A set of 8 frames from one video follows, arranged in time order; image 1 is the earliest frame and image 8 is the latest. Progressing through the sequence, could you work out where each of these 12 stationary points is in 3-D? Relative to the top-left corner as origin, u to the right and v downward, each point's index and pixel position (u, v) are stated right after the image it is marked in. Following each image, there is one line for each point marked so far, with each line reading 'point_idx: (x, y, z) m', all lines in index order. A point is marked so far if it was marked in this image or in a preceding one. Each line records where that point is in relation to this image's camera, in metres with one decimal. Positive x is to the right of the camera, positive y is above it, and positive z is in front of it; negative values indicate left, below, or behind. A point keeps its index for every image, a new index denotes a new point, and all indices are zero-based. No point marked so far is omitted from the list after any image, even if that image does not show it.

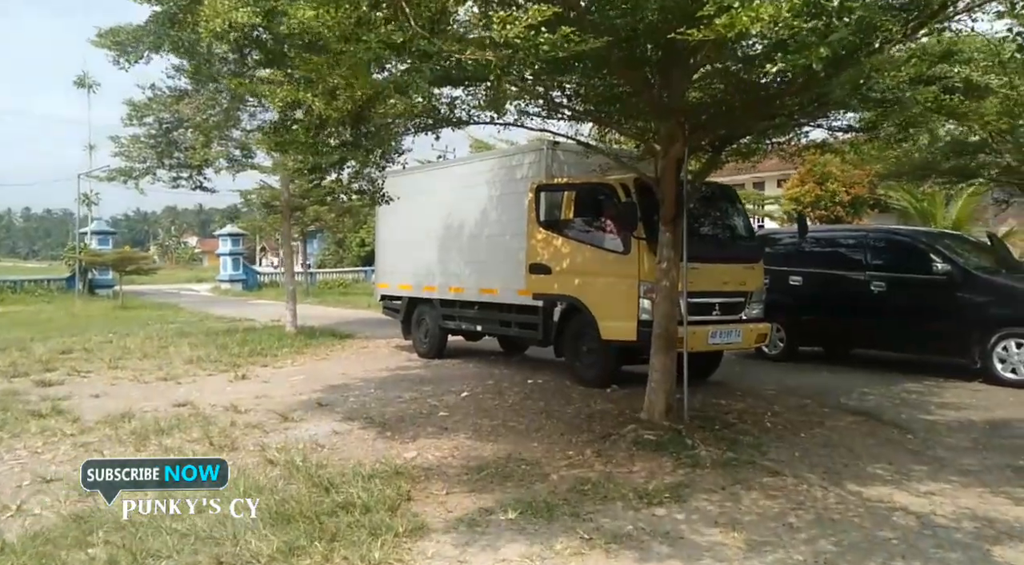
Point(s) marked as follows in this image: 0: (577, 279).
0: (+0.7, 0.0, +7.7) m
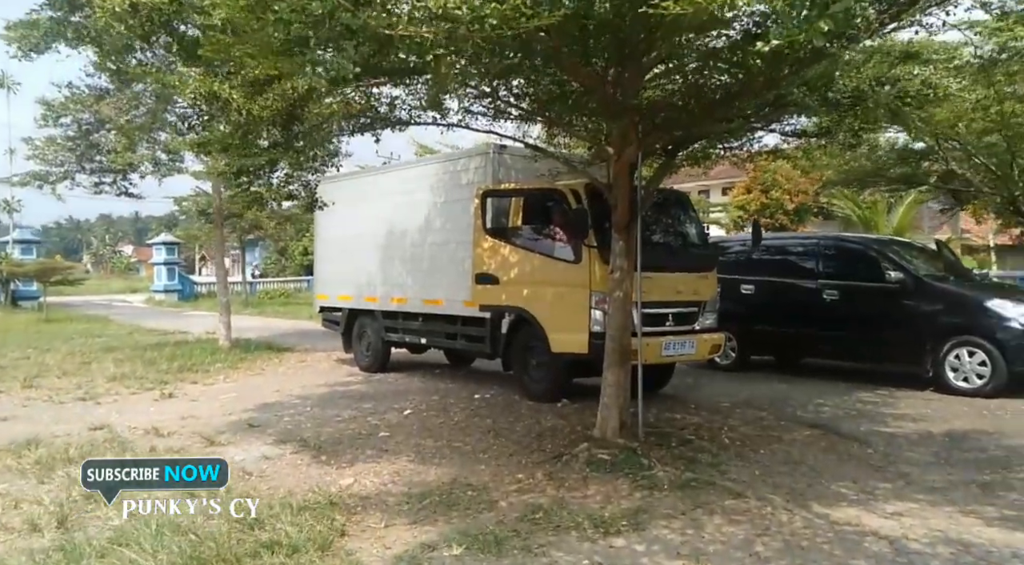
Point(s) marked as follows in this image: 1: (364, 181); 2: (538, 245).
0: (+0.1, -0.1, +7.3) m
1: (-1.9, +1.3, +9.6) m
2: (+0.3, +0.4, +7.3) m
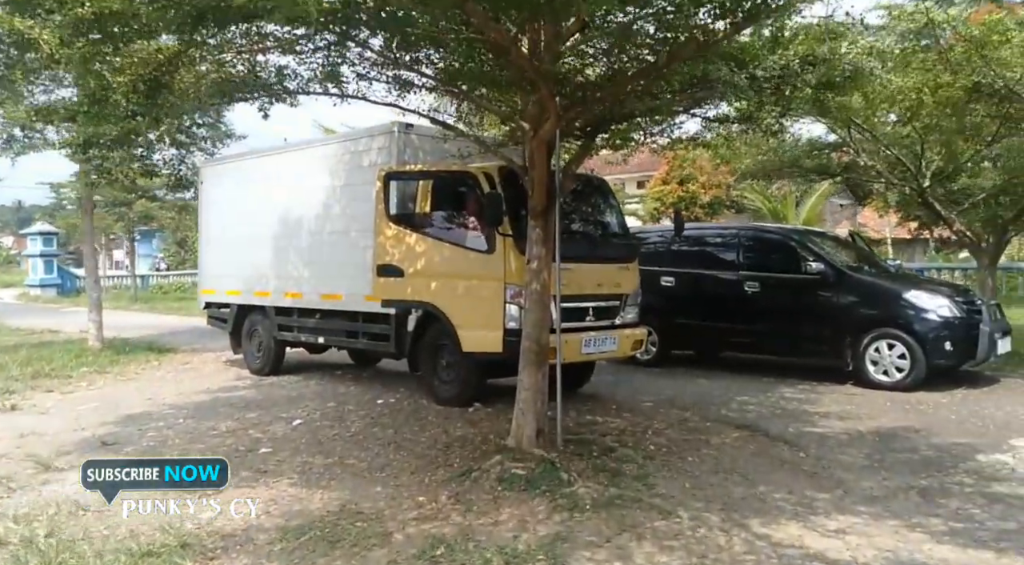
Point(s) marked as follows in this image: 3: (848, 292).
0: (-0.7, 0.0, +6.6) m
1: (-3.0, +1.4, +8.6) m
2: (-0.6, +0.4, +6.5) m
3: (+3.8, -0.1, +8.5) m
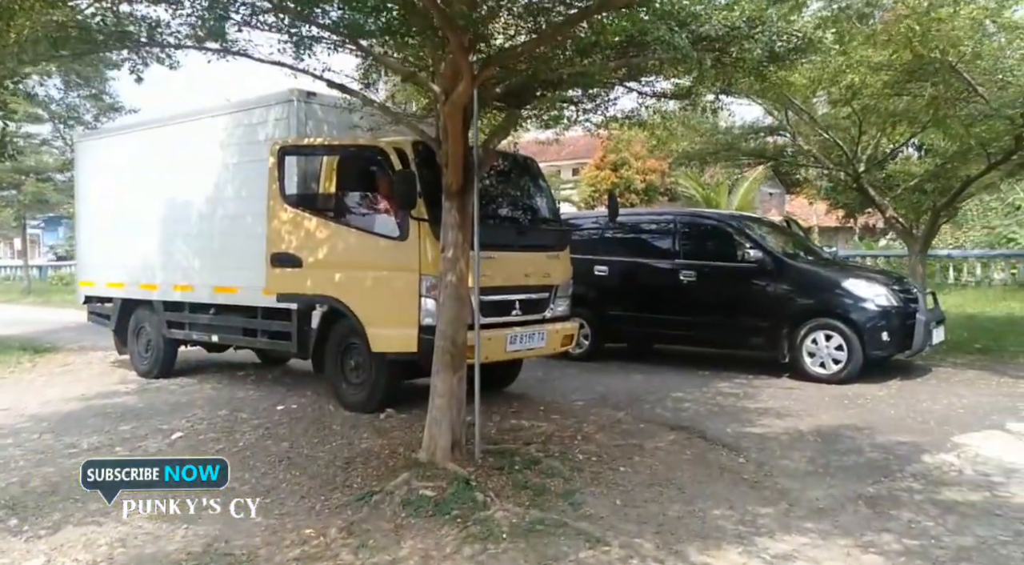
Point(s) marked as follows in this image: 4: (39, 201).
0: (-1.4, +0.1, +5.8) m
1: (-3.8, +1.4, +7.7) m
2: (-1.2, +0.5, +5.8) m
3: (+2.9, 0.0, +8.1) m
4: (-11.7, +2.0, +18.7) m
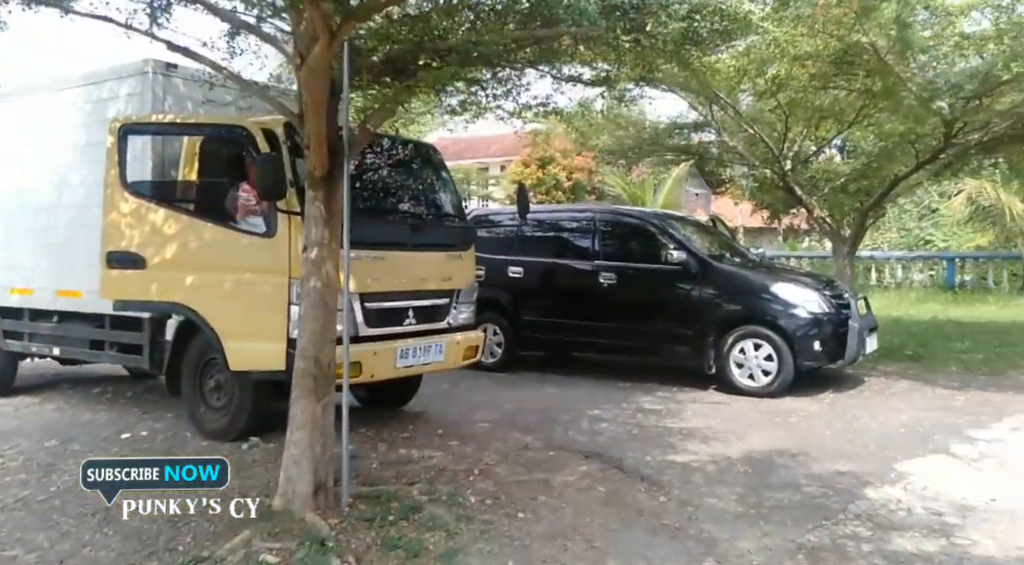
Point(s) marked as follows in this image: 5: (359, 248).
0: (-2.1, 0.0, +4.9) m
1: (-4.7, +1.4, +6.5) m
2: (-1.9, +0.5, +4.9) m
3: (+2.0, 0.0, +7.5) m
4: (-13.5, +2.1, +16.8) m
5: (-1.1, +0.2, +5.2) m
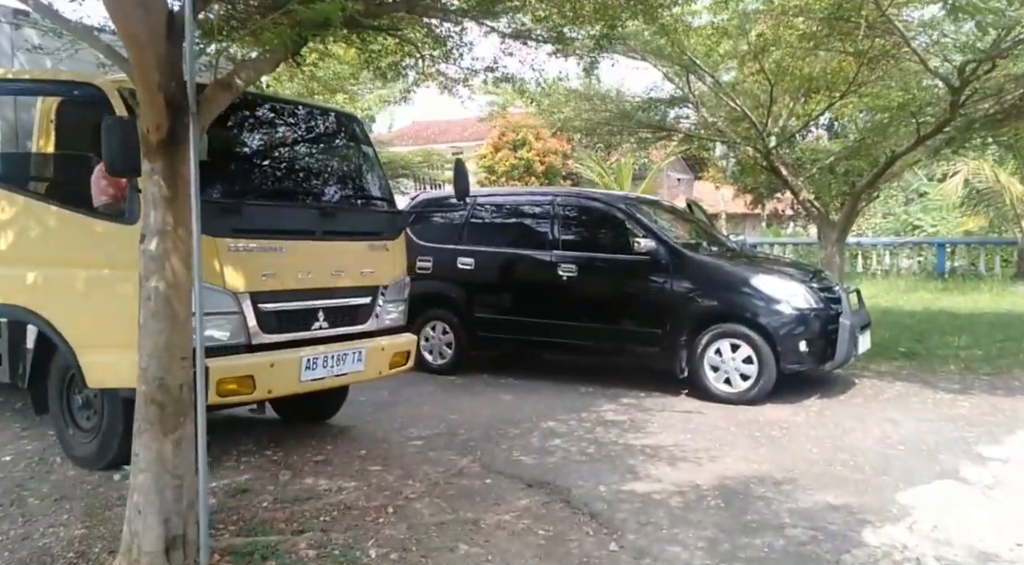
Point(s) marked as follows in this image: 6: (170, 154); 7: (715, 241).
0: (-2.5, 0.0, +4.0) m
1: (-5.1, +1.5, +5.5) m
2: (-2.4, +0.5, +3.9) m
3: (+1.6, 0.0, +6.7) m
4: (-14.1, +2.3, +15.7) m
5: (-1.5, +0.3, +4.3) m
6: (-1.3, +0.5, +3.0) m
7: (+2.1, +0.4, +7.5) m
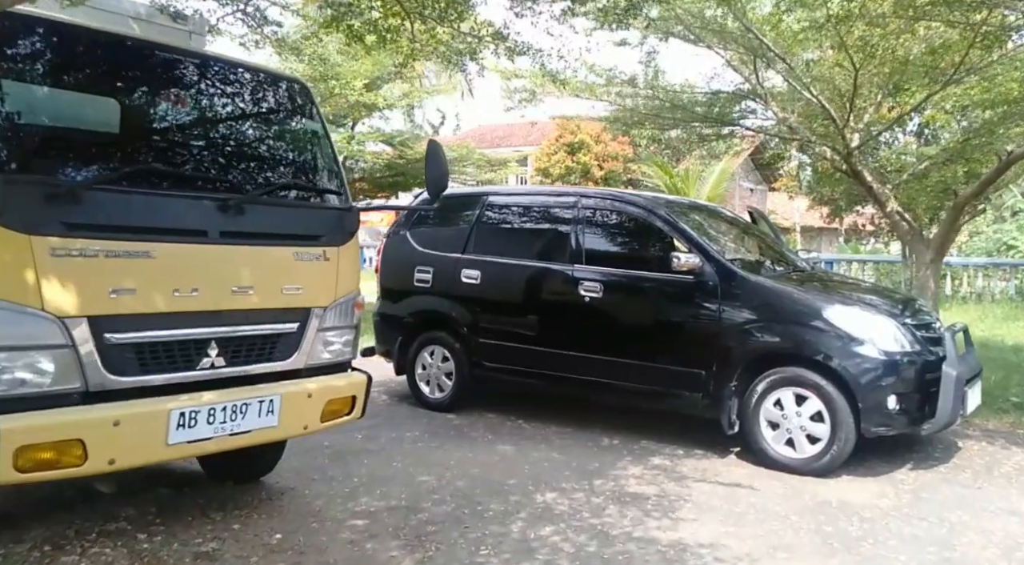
0: (-2.7, 0.0, +2.8) m
1: (-5.1, +1.5, +4.5) m
2: (-2.5, +0.4, +2.8) m
3: (+1.6, -0.2, +5.2) m
4: (-13.2, +2.6, +15.4) m
5: (-1.6, +0.2, +3.0) m
6: (-1.6, +0.4, +1.7) m
7: (+2.2, +0.2, +5.9) m
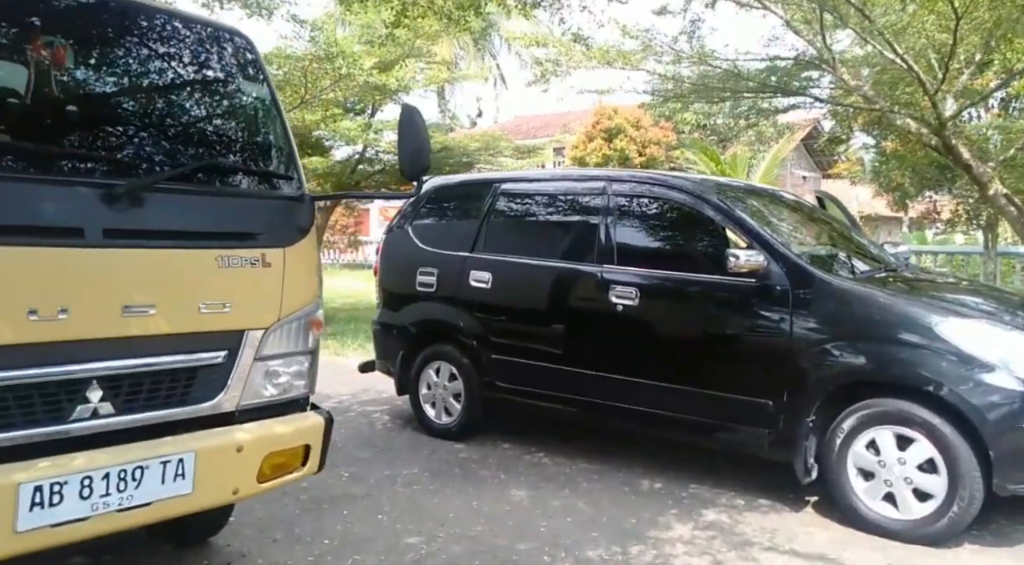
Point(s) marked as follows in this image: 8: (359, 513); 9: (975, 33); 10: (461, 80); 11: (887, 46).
0: (-2.7, -0.1, +1.9) m
1: (-5.1, +1.4, +3.8) m
2: (-2.6, +0.4, +1.9) m
3: (+1.7, -0.2, +4.1) m
4: (-12.5, +2.6, +15.1) m
5: (-1.7, +0.1, +2.1) m
6: (-1.7, +0.3, +0.8) m
7: (+2.3, +0.2, +4.7) m
8: (-0.8, -1.2, +4.0) m
9: (+3.8, +2.0, +6.2) m
10: (-1.0, +3.9, +14.5) m
11: (+3.3, +2.0, +6.6) m
